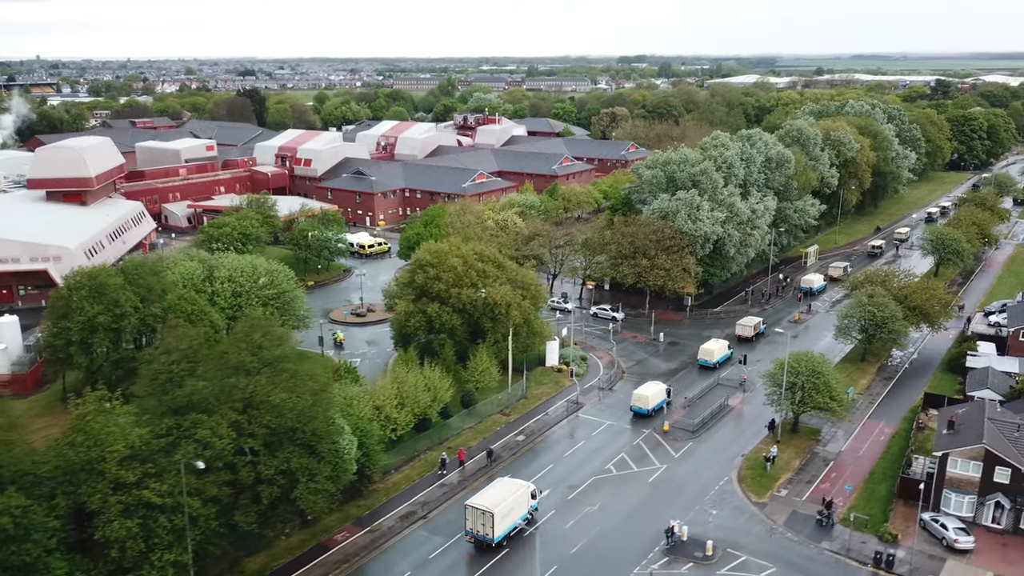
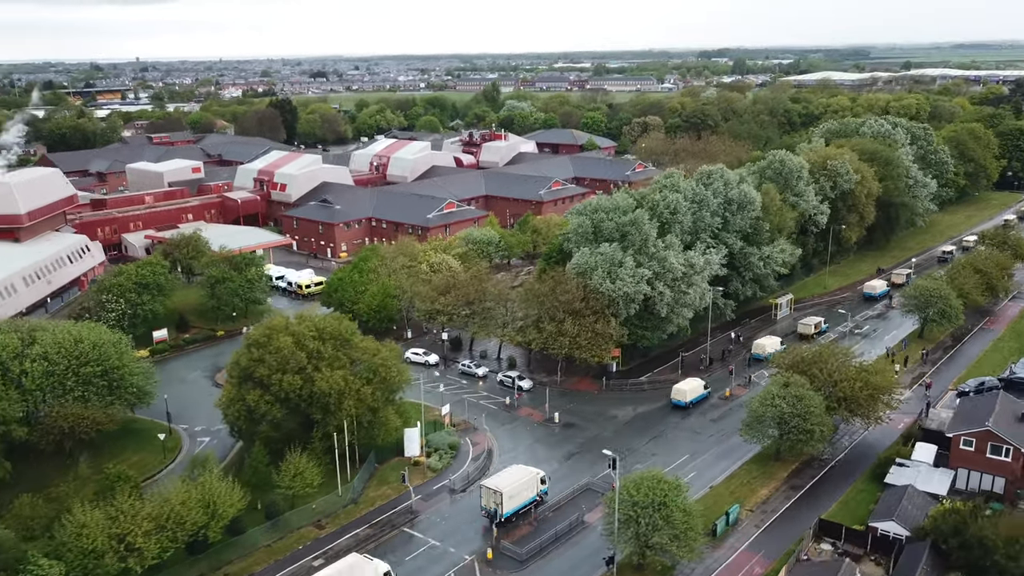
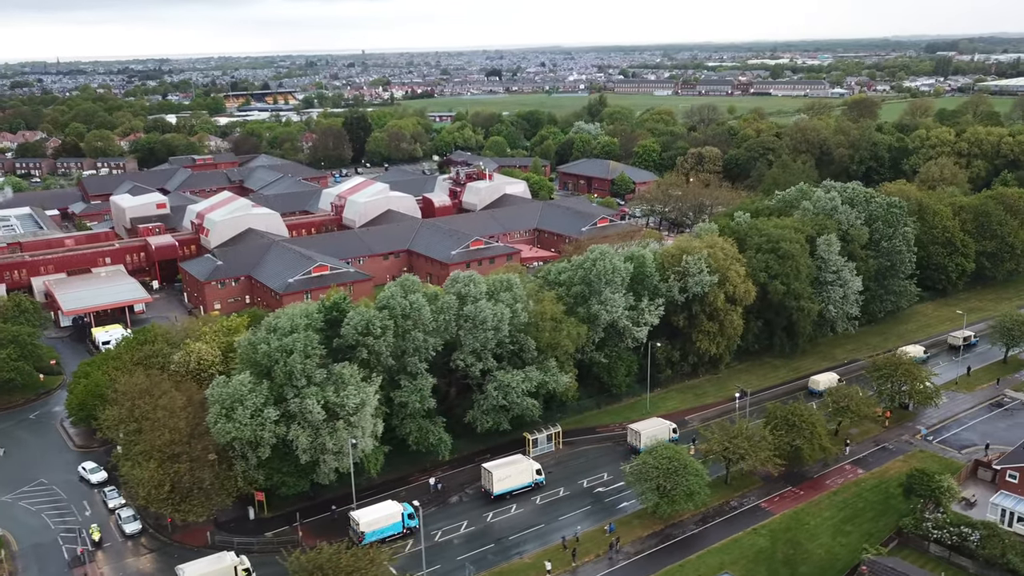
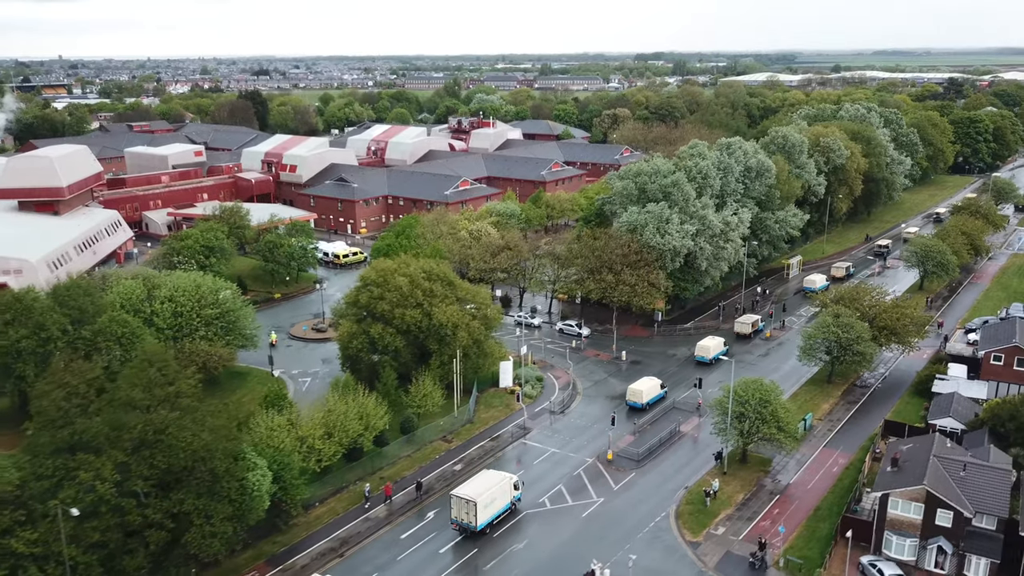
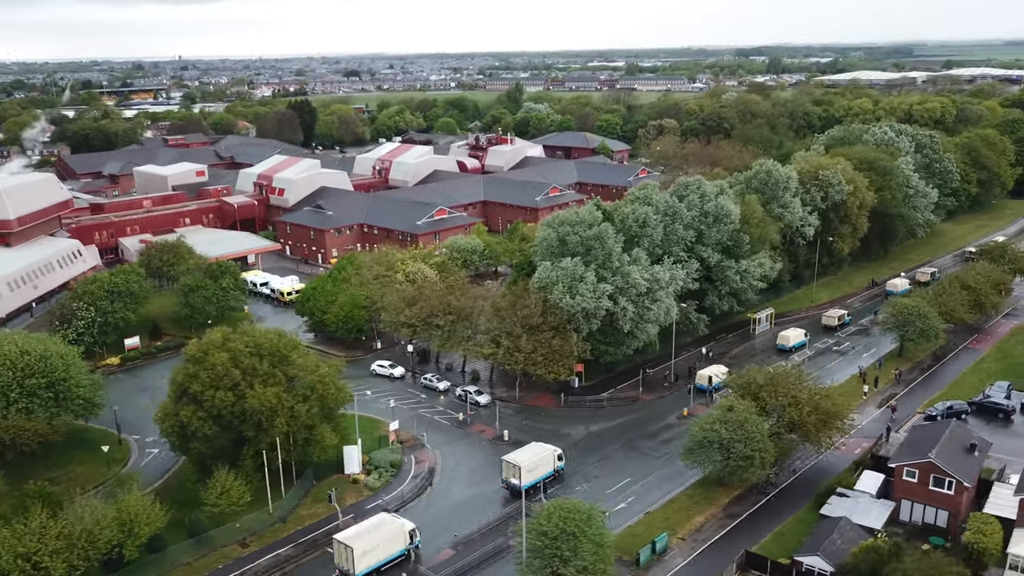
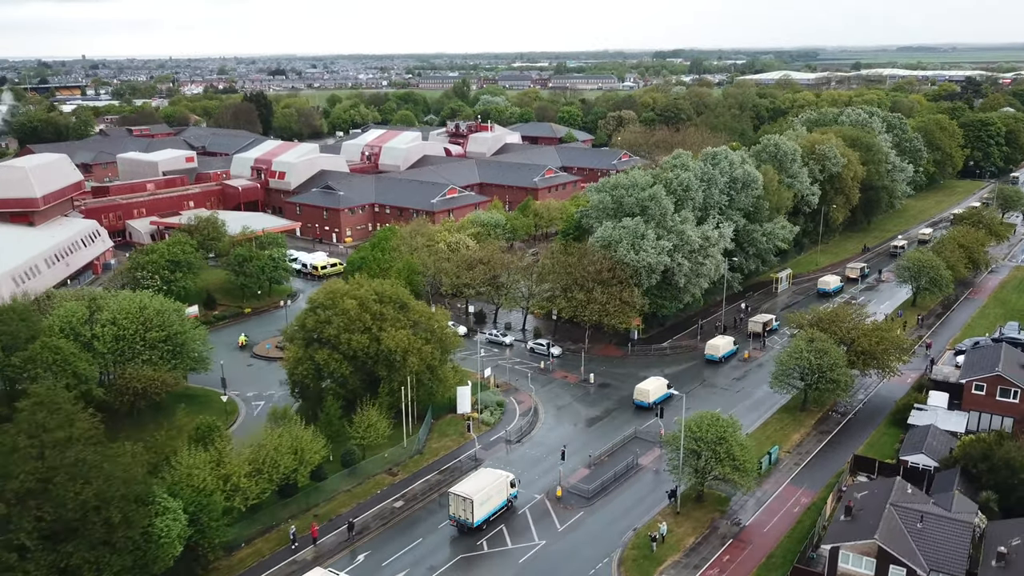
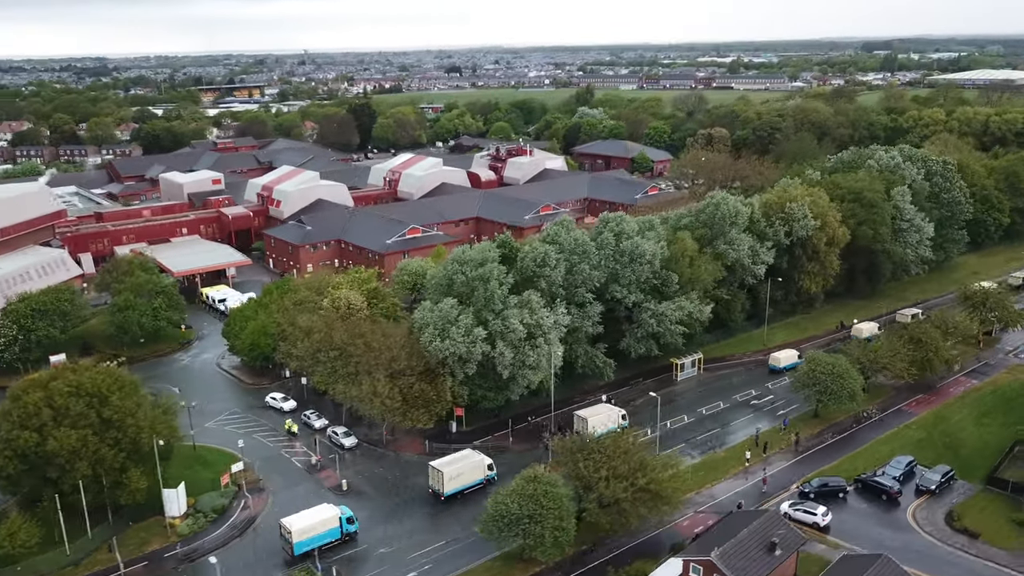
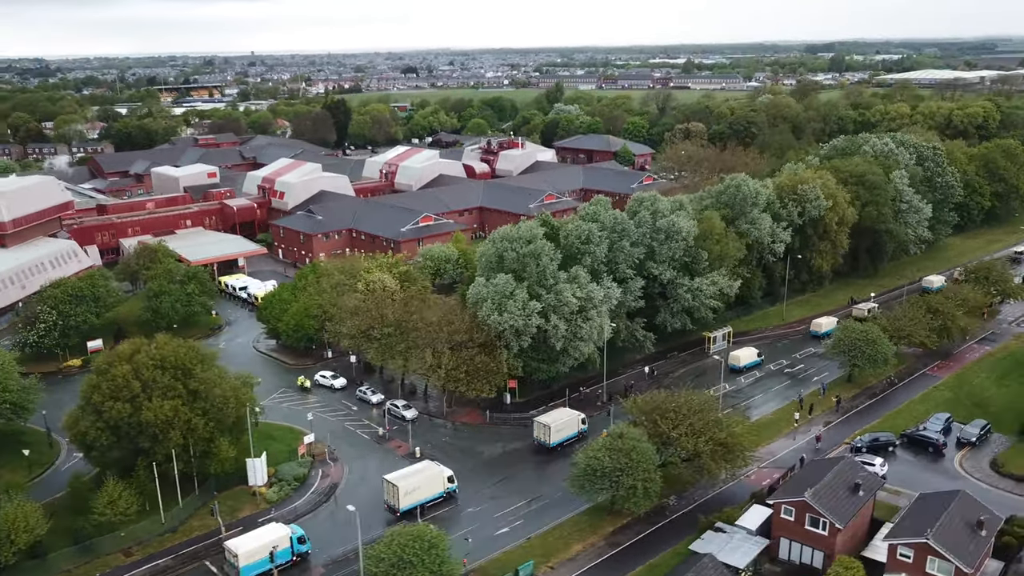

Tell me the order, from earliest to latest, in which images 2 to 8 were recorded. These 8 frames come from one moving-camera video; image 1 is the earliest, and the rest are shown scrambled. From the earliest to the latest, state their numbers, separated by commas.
4, 6, 2, 5, 8, 7, 3
